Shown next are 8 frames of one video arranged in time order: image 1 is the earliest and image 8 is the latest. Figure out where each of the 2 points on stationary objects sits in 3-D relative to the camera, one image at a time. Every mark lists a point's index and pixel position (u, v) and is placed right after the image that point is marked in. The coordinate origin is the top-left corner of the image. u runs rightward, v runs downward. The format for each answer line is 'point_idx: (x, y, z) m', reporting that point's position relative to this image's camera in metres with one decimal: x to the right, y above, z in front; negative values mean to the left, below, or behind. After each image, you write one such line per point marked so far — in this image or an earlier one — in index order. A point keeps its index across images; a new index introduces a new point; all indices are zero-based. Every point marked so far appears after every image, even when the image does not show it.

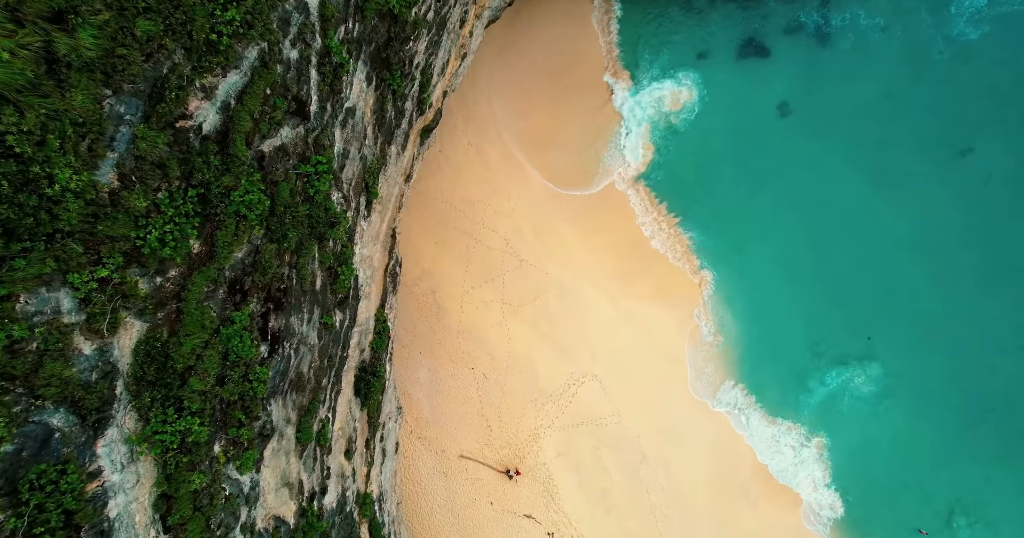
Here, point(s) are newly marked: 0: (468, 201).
0: (-1.2, +2.0, +17.3) m
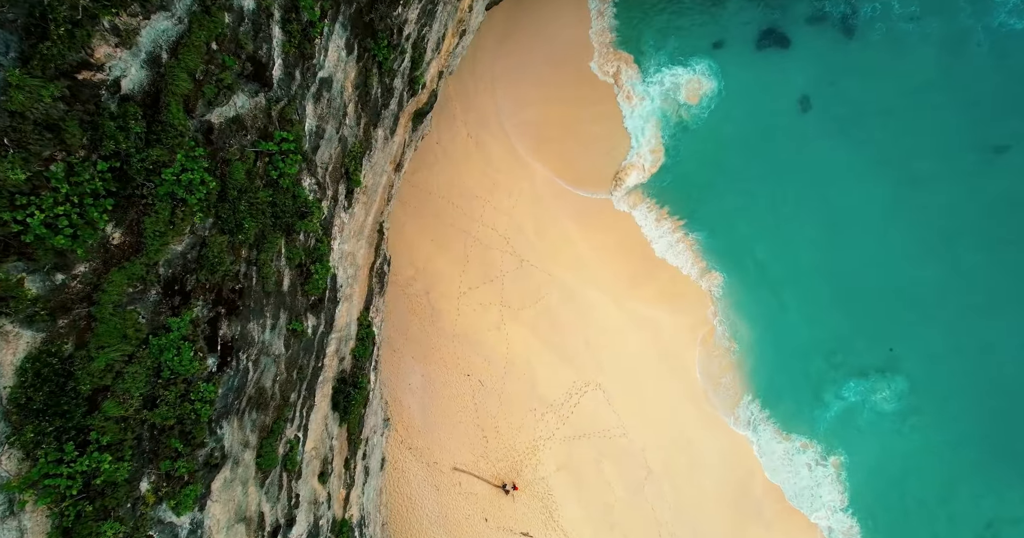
0: (-1.2, +2.0, +16.3) m
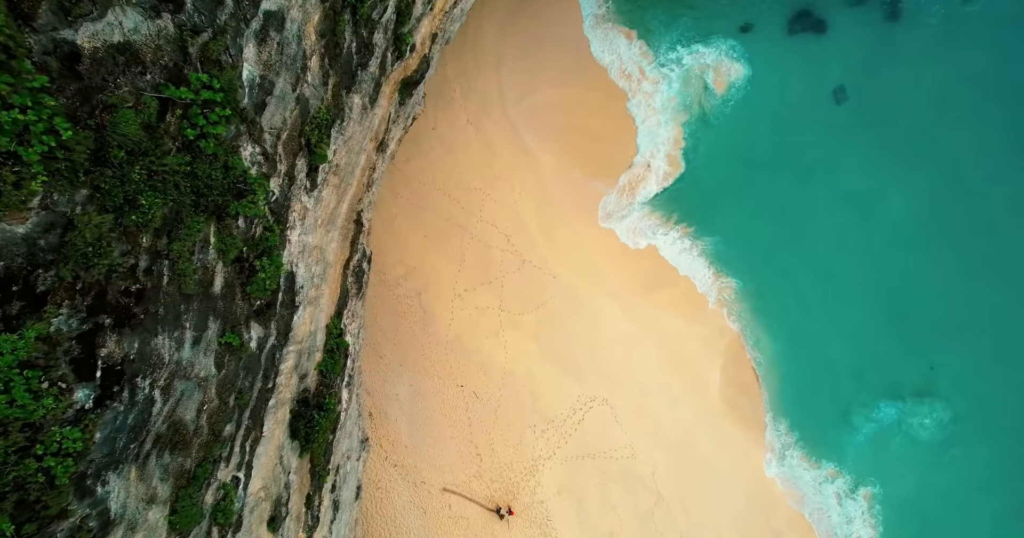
0: (-1.1, +2.0, +14.8) m
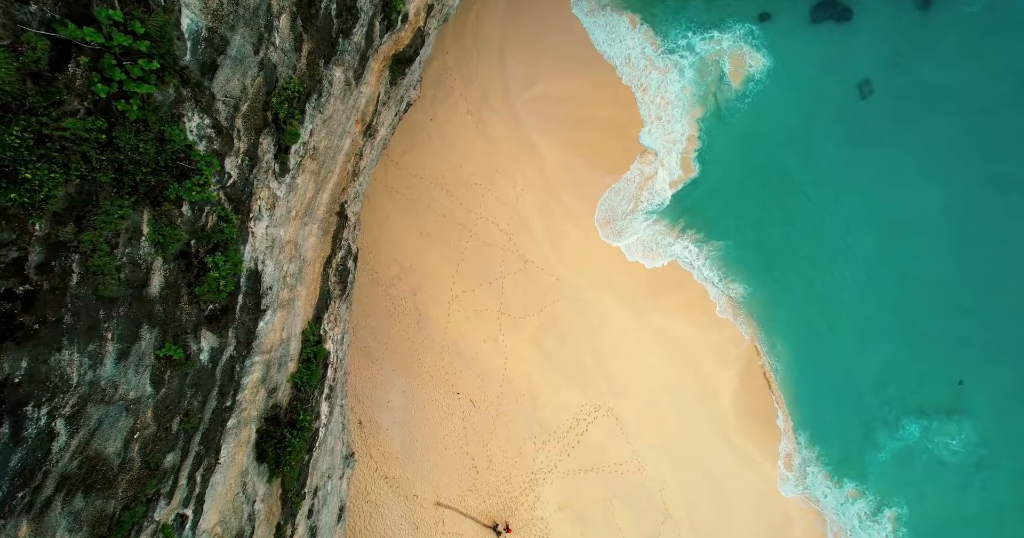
0: (-1.1, +2.0, +13.9) m
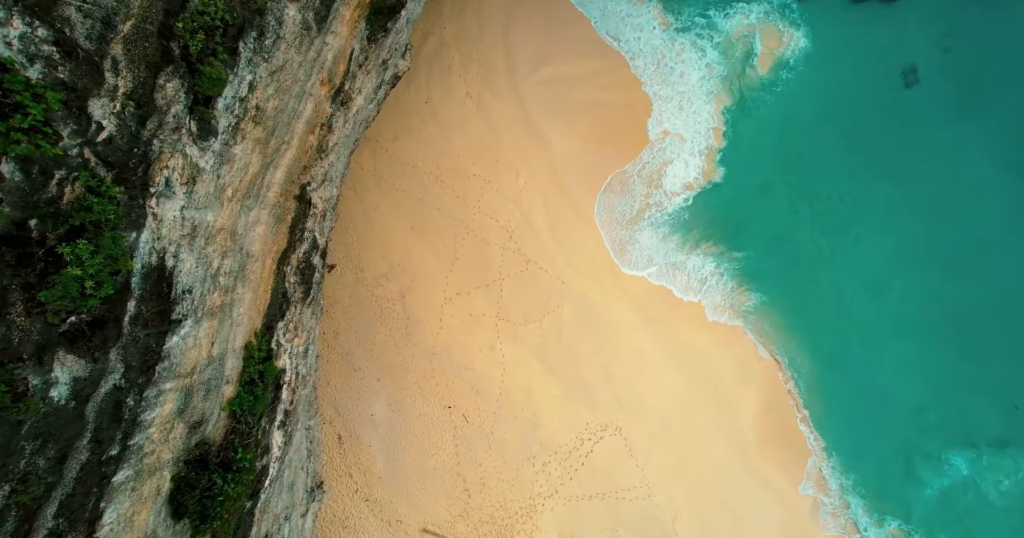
0: (-1.0, +2.0, +12.5) m
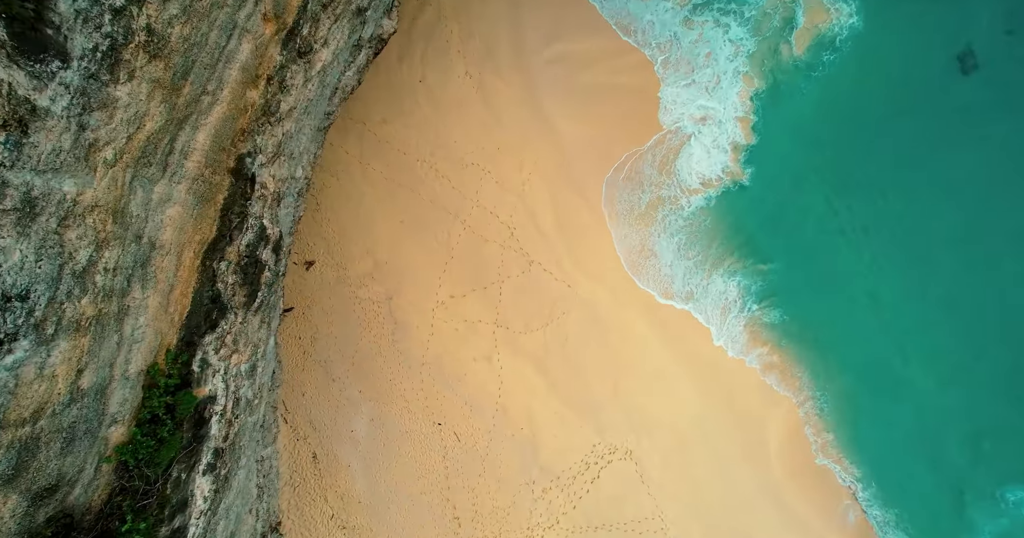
0: (-1.0, +2.0, +11.1) m
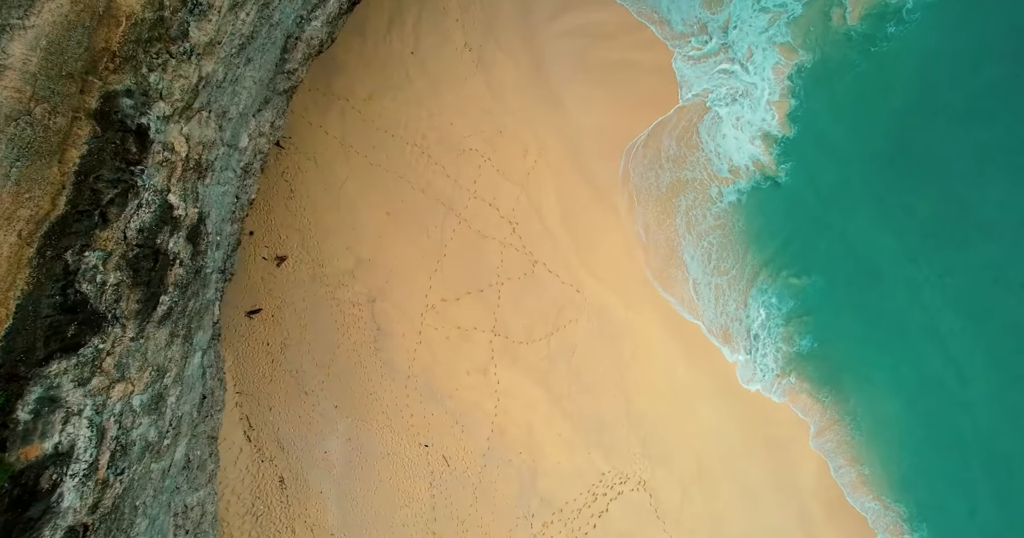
0: (-0.9, +2.0, +9.7) m
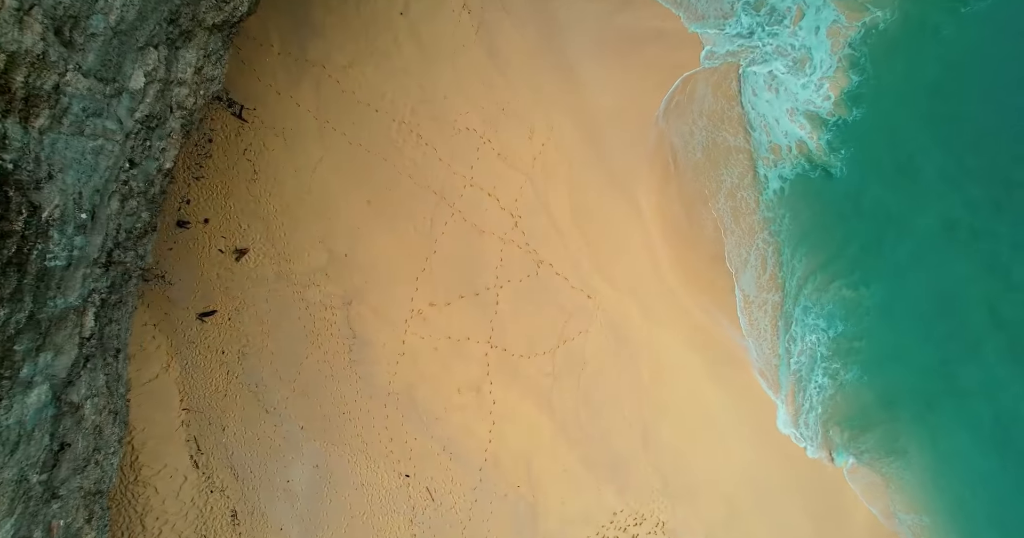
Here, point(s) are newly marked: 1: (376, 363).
0: (-0.9, +2.0, +8.2) m
1: (-1.8, -1.2, +8.0) m
